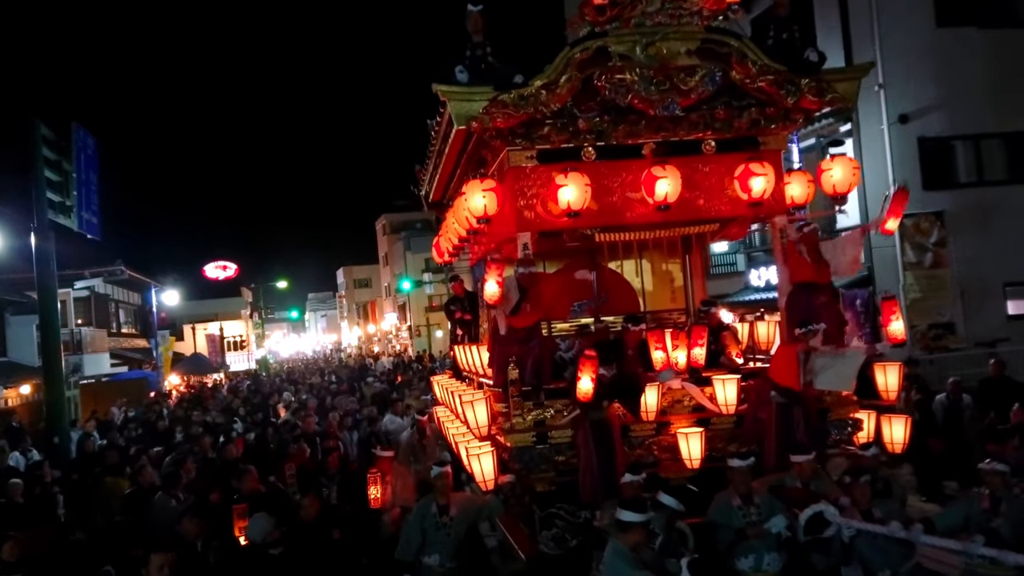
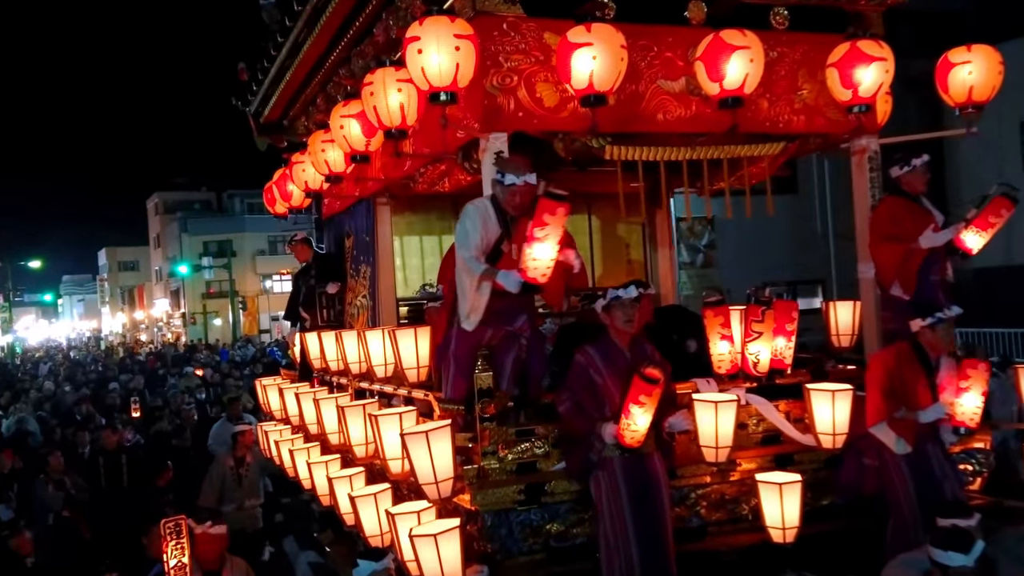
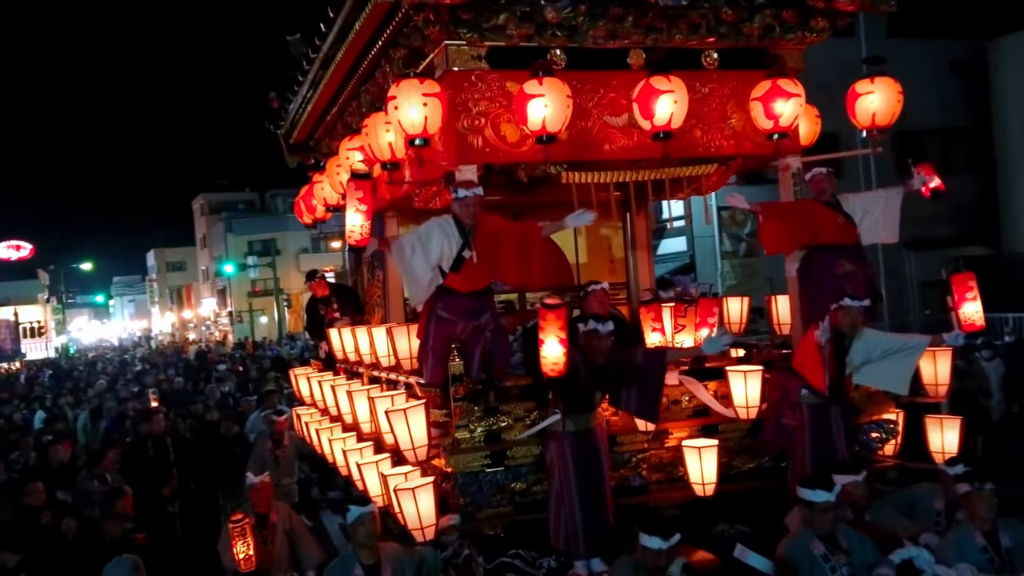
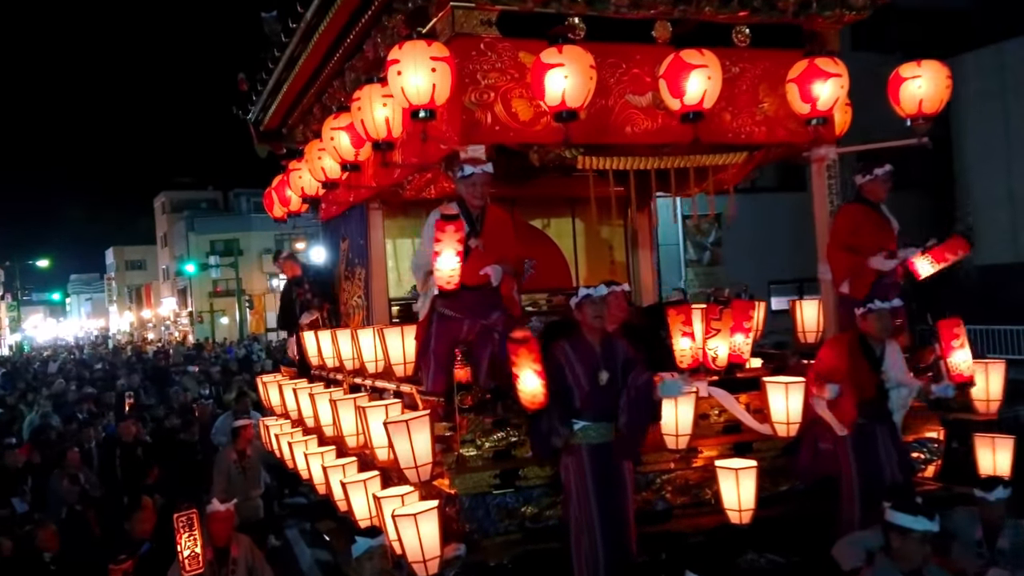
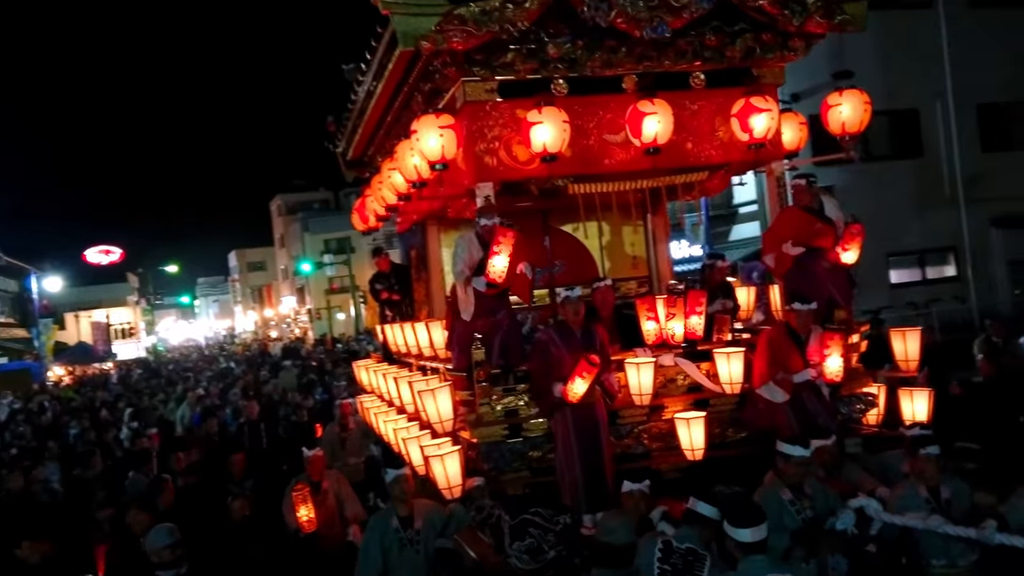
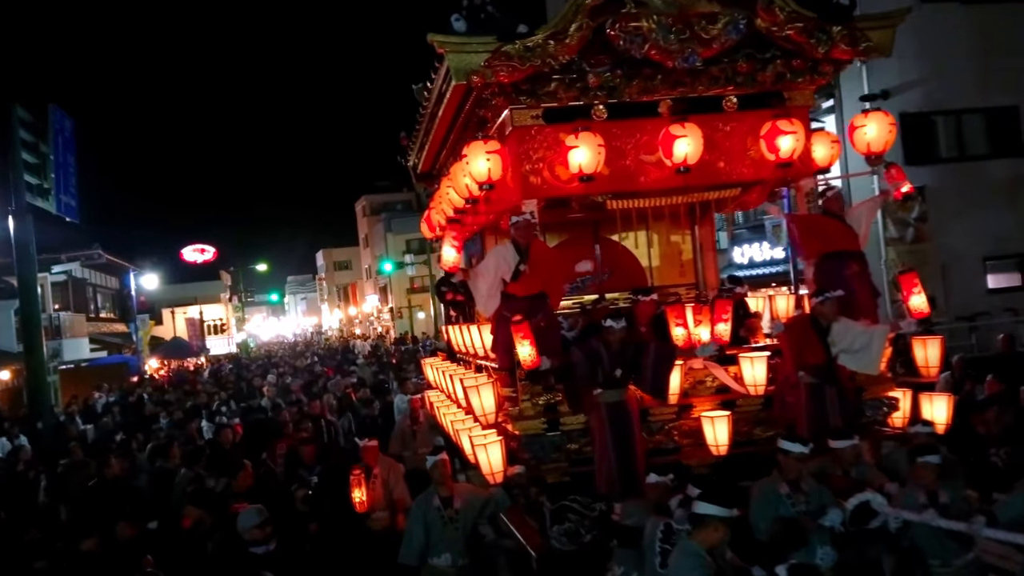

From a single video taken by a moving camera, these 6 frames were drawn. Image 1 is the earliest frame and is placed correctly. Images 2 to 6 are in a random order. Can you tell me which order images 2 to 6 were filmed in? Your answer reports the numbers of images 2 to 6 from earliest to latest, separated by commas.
6, 5, 3, 4, 2
